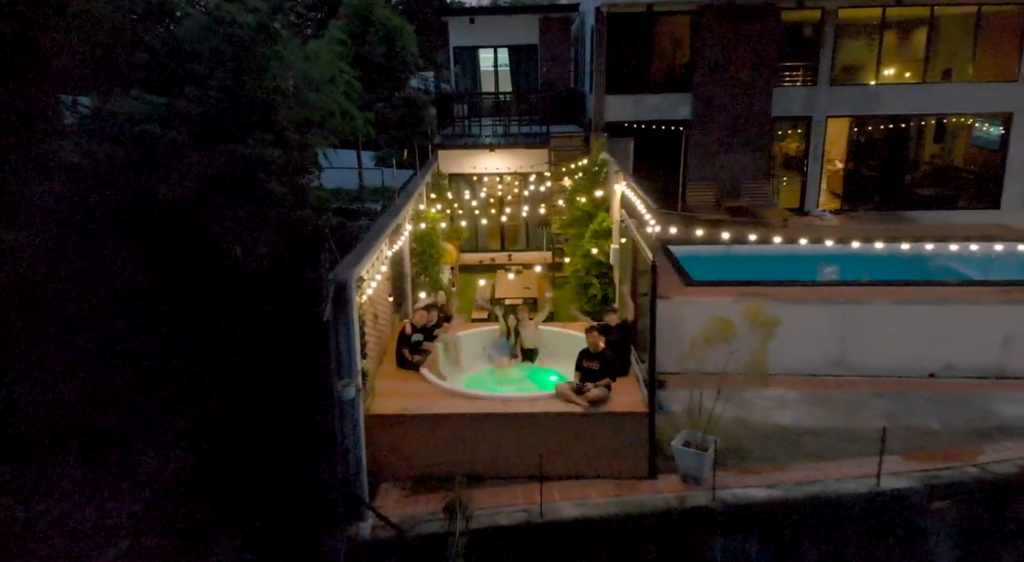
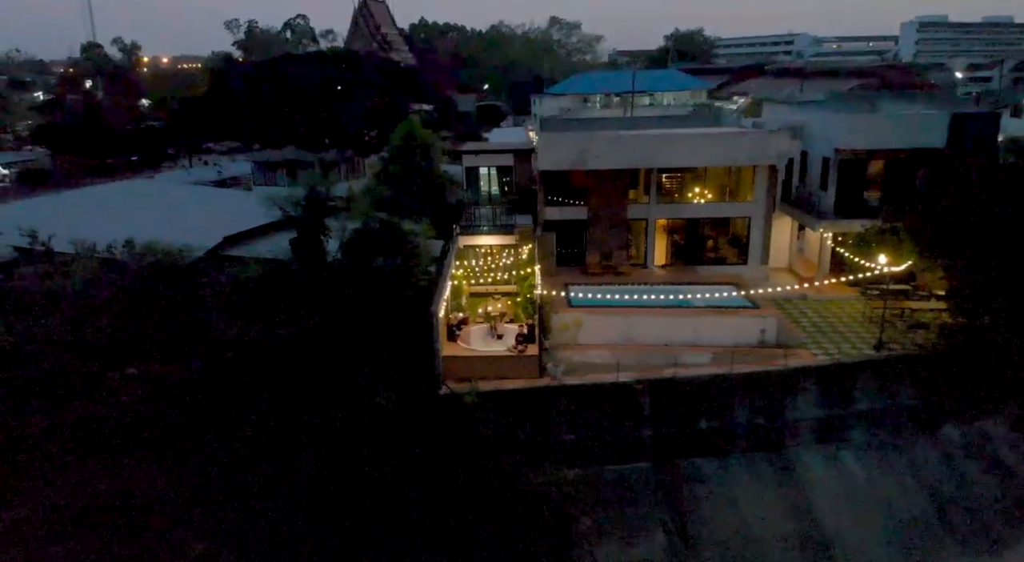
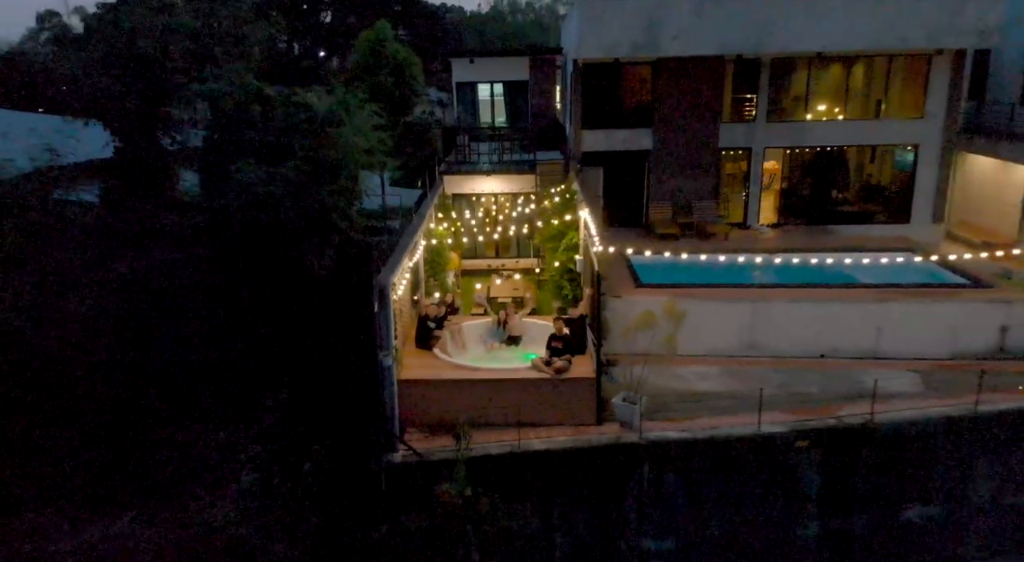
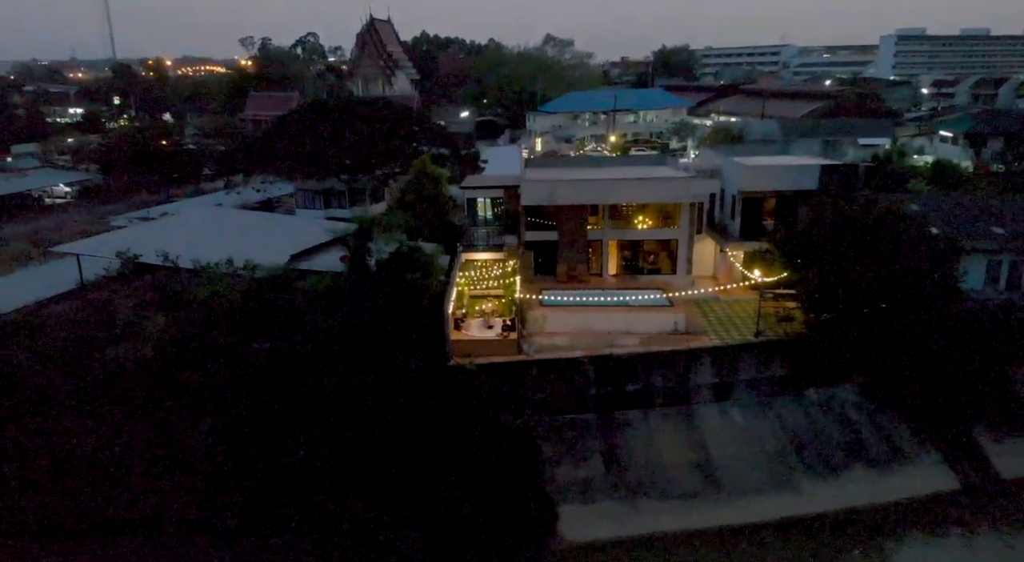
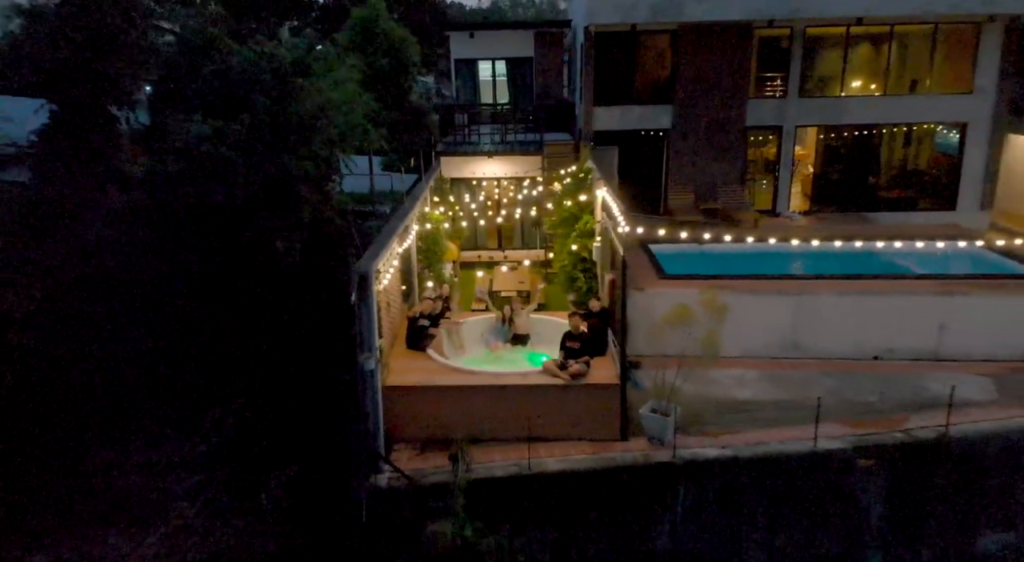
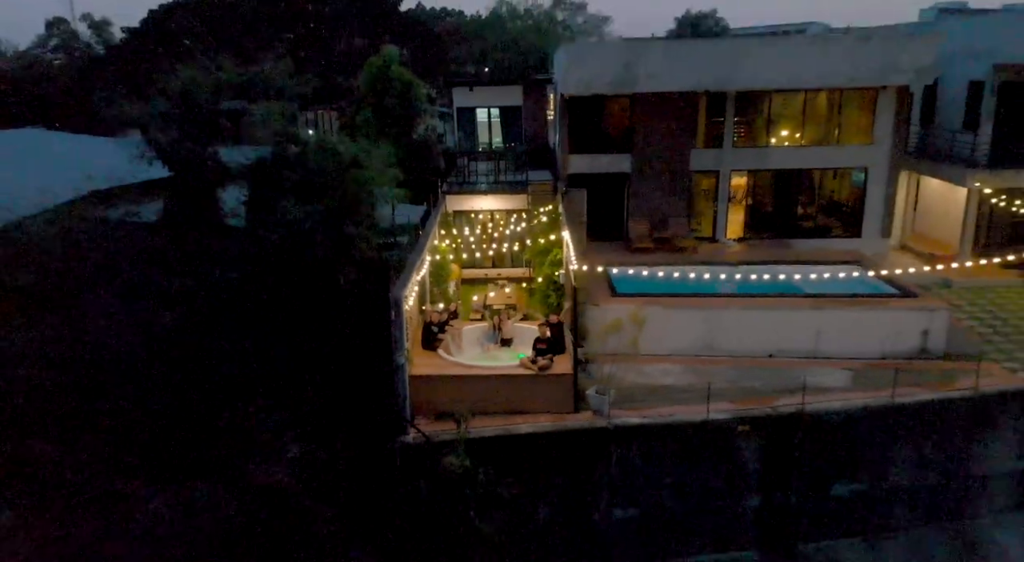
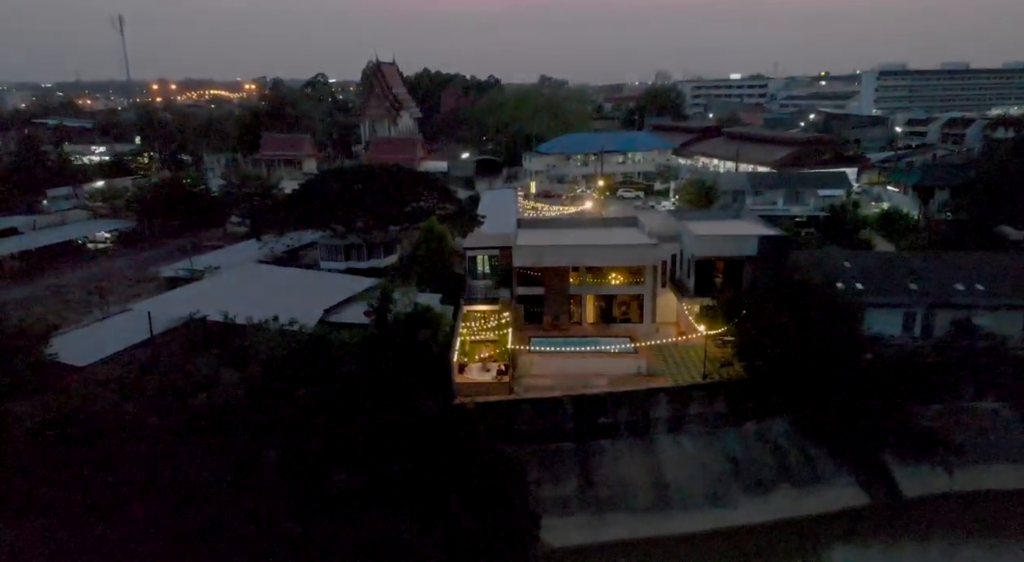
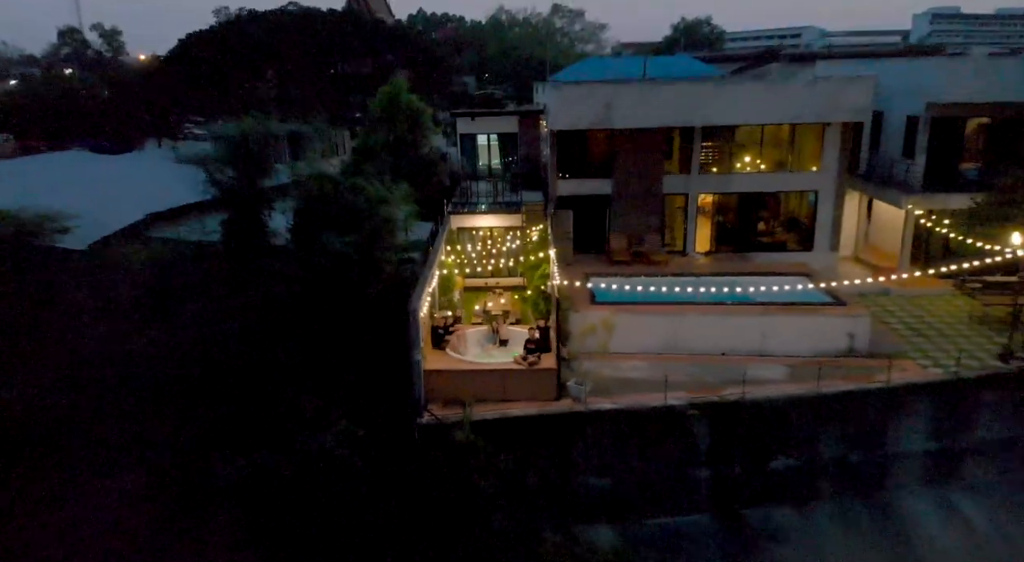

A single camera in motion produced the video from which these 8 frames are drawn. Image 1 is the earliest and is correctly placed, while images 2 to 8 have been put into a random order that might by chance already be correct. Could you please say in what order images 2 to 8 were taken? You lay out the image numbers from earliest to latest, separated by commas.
5, 3, 6, 8, 2, 4, 7
